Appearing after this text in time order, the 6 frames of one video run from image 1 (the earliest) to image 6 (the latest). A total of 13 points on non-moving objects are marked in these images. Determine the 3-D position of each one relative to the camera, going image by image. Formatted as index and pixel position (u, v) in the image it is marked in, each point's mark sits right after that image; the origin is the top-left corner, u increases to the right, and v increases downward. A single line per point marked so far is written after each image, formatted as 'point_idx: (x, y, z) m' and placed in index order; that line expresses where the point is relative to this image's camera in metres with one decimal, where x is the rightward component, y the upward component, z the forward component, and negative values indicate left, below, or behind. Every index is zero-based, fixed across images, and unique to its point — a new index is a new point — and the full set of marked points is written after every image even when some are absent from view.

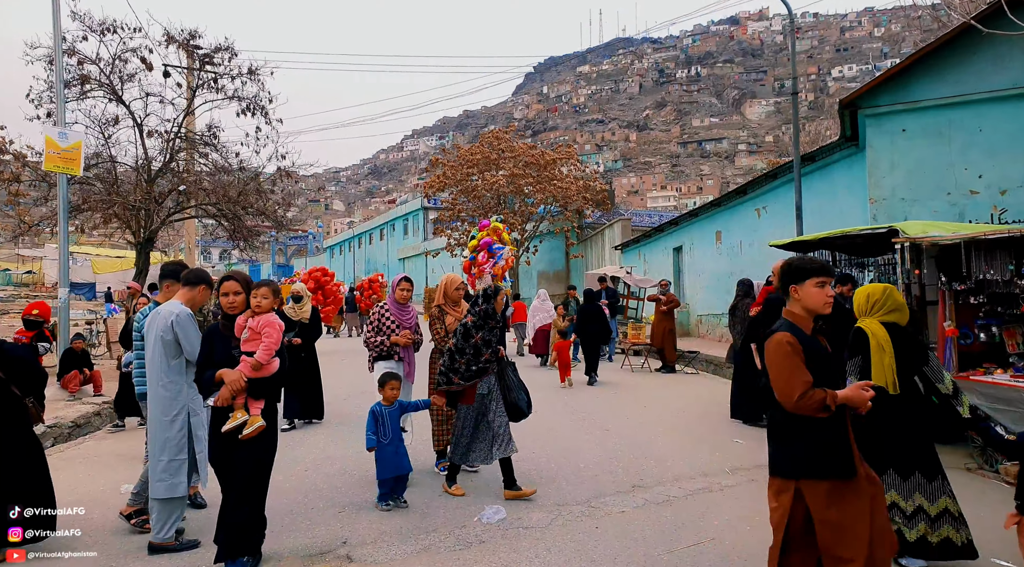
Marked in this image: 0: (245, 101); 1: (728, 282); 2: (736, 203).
0: (-5.1, +3.5, +13.7) m
1: (+5.2, 0.0, +17.4) m
2: (+5.3, +1.9, +16.8) m
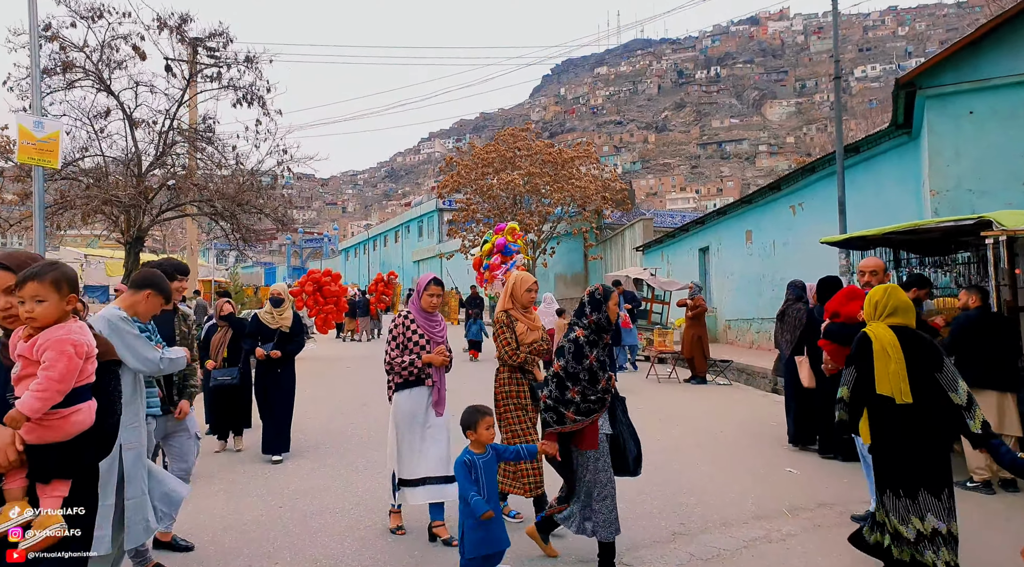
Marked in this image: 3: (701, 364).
0: (-4.9, +3.5, +12.8) m
1: (+5.6, 0.0, +16.3) m
2: (+5.6, +1.8, +15.6) m
3: (+3.1, -1.3, +11.6) m
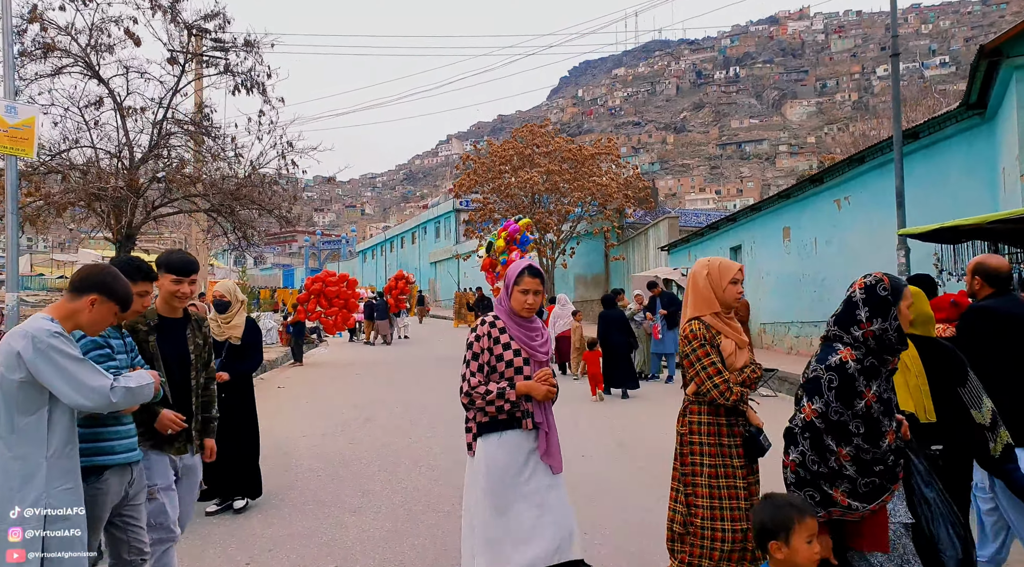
0: (-4.5, +3.4, +11.9) m
1: (+6.0, -0.1, +15.1) m
2: (+6.0, +1.8, +14.5) m
3: (+3.4, -1.3, +10.5) m
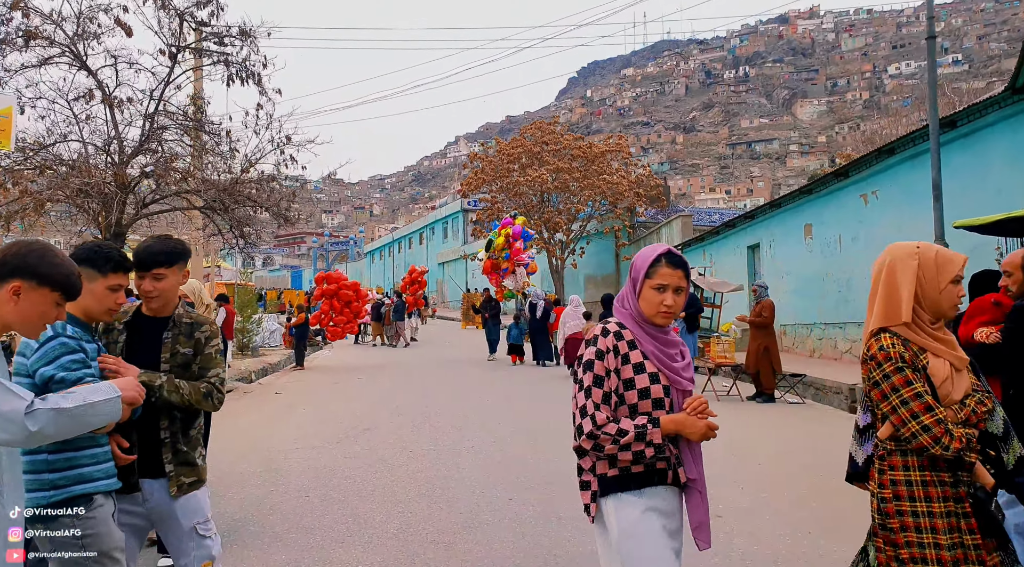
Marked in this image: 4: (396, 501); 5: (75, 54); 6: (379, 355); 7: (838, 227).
0: (-4.4, +3.4, +11.3) m
1: (+6.2, 0.0, +14.4) m
2: (+6.2, +1.8, +13.8) m
3: (+3.5, -1.3, +9.8) m
4: (-0.9, -1.7, +5.6) m
5: (-6.6, +3.5, +10.9) m
6: (-3.5, -1.9, +18.7) m
7: (+6.3, +1.1, +13.7) m
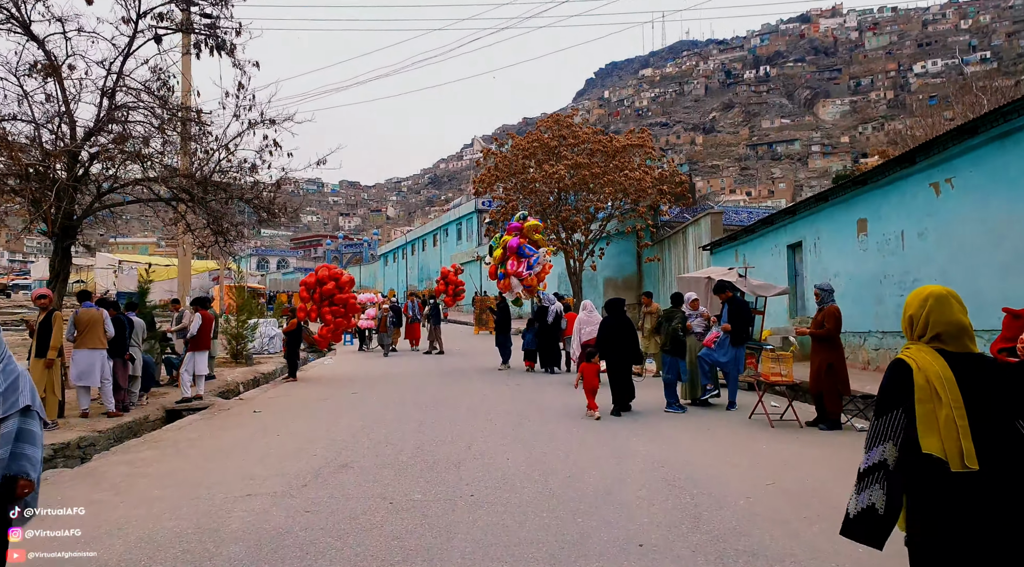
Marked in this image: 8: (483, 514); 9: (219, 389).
0: (-4.2, +3.4, +9.8) m
1: (+6.5, -0.1, +12.6) m
2: (+6.4, +1.8, +12.0) m
3: (+3.7, -1.3, +8.1) m
4: (-0.9, -1.7, +4.0) m
5: (-6.5, +3.5, +9.4) m
6: (-3.1, -1.9, +17.2) m
7: (+6.5, +1.0, +11.9) m
8: (-0.2, -1.7, +5.2) m
9: (-5.3, -1.9, +12.9) m
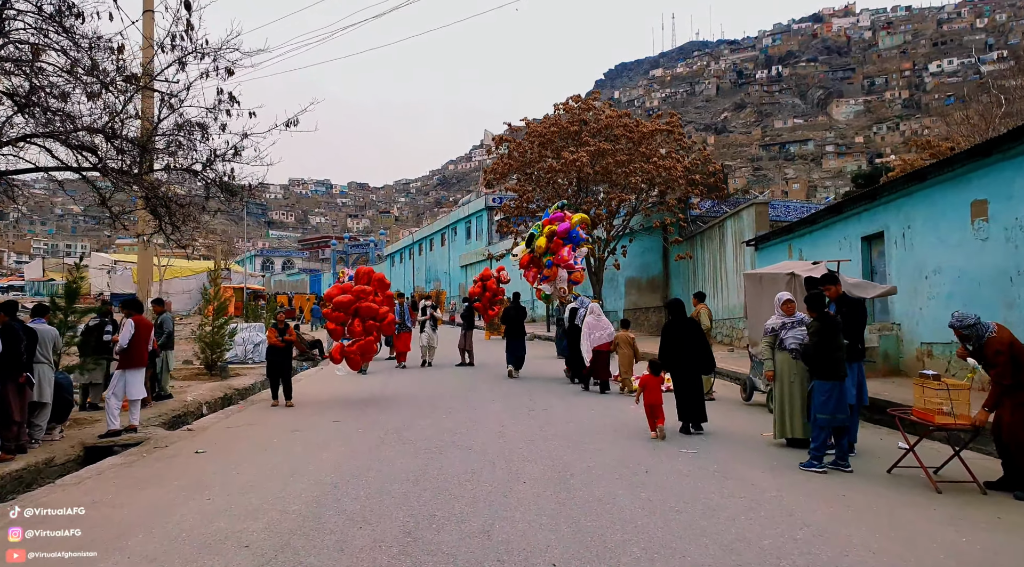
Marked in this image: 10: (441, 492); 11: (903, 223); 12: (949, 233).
0: (-3.9, +3.4, +7.2) m
1: (+6.8, -0.1, +9.9) m
2: (+6.8, +1.8, +9.2) m
3: (+4.0, -1.3, +5.4) m
4: (-0.6, -1.7, +1.3) m
5: (-6.2, +3.5, +6.8) m
6: (-2.7, -1.9, +14.5) m
7: (+6.8, +1.1, +9.2) m
8: (+0.1, -1.6, +2.5) m
9: (-5.0, -1.9, +10.3) m
10: (-0.5, -1.7, +5.6) m
11: (+6.8, +1.1, +12.4) m
12: (+6.8, +0.8, +11.0) m
